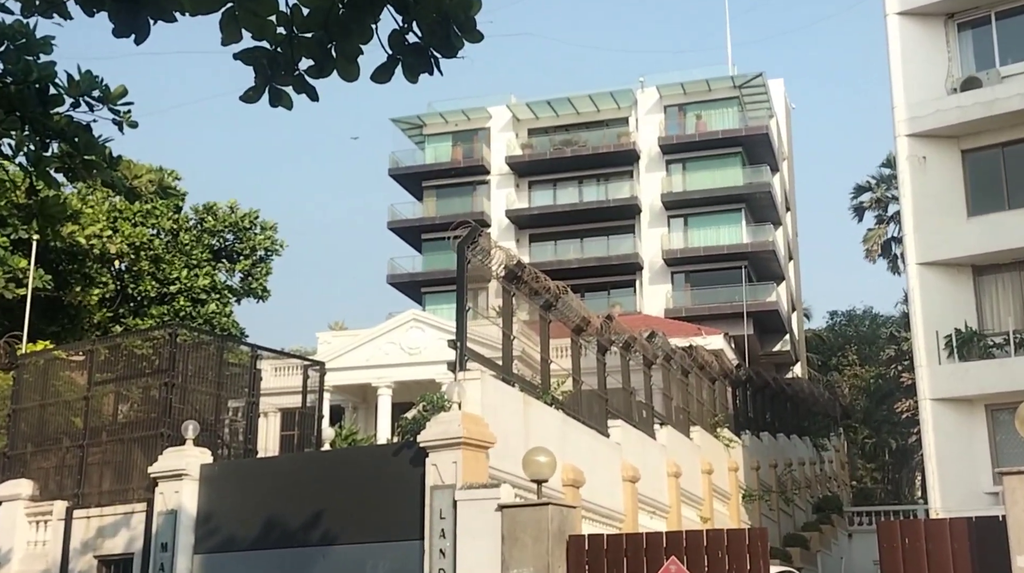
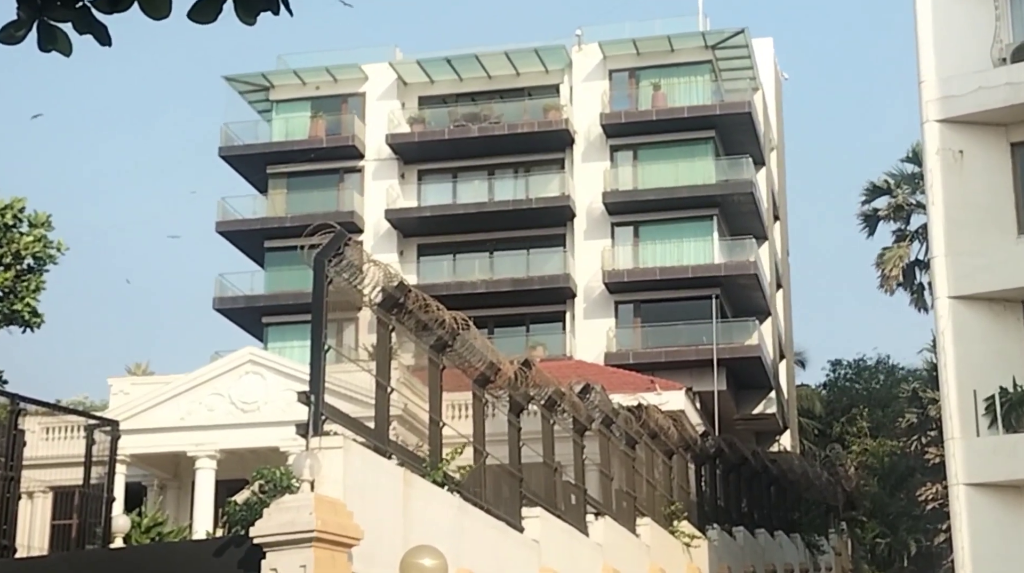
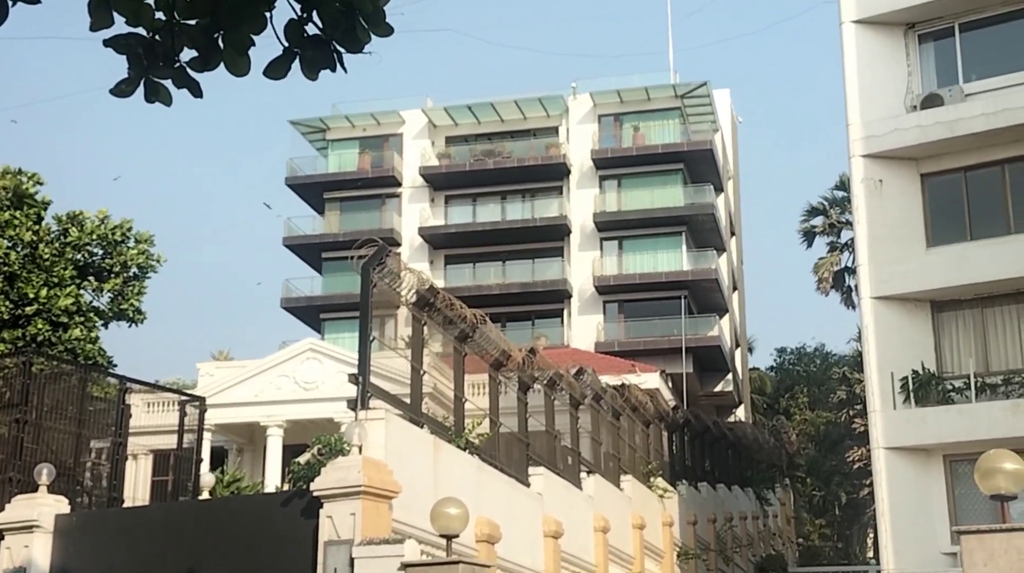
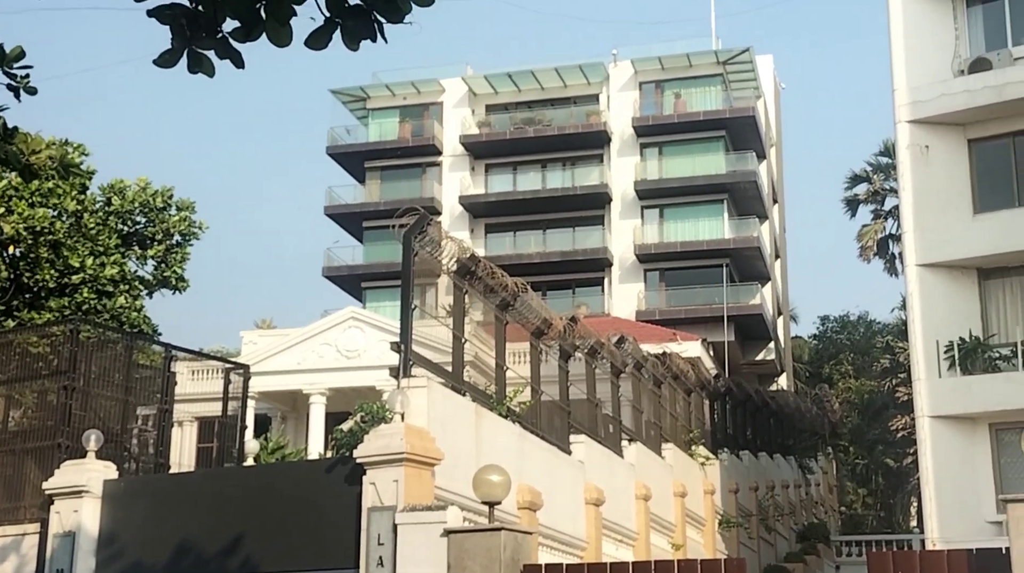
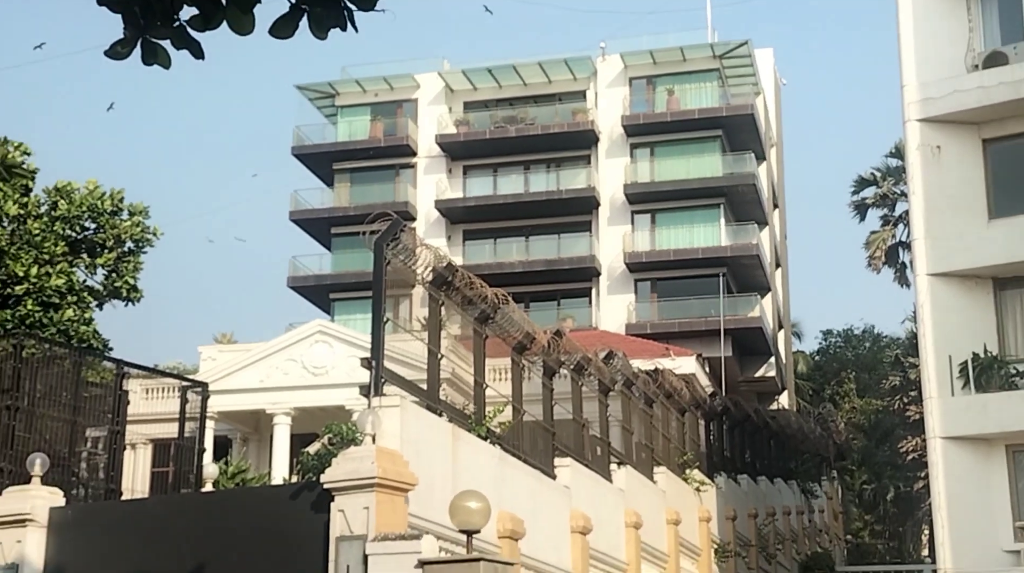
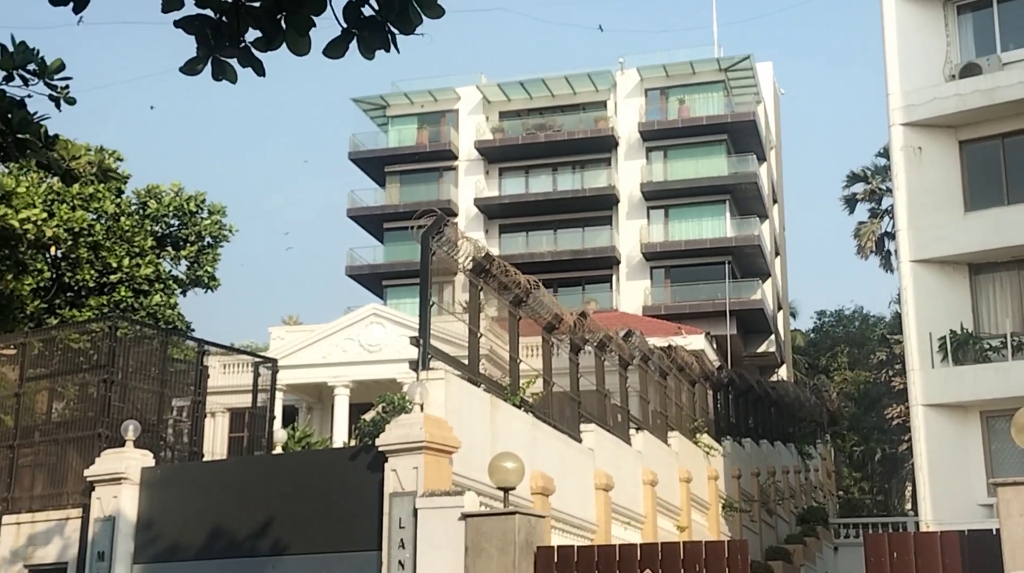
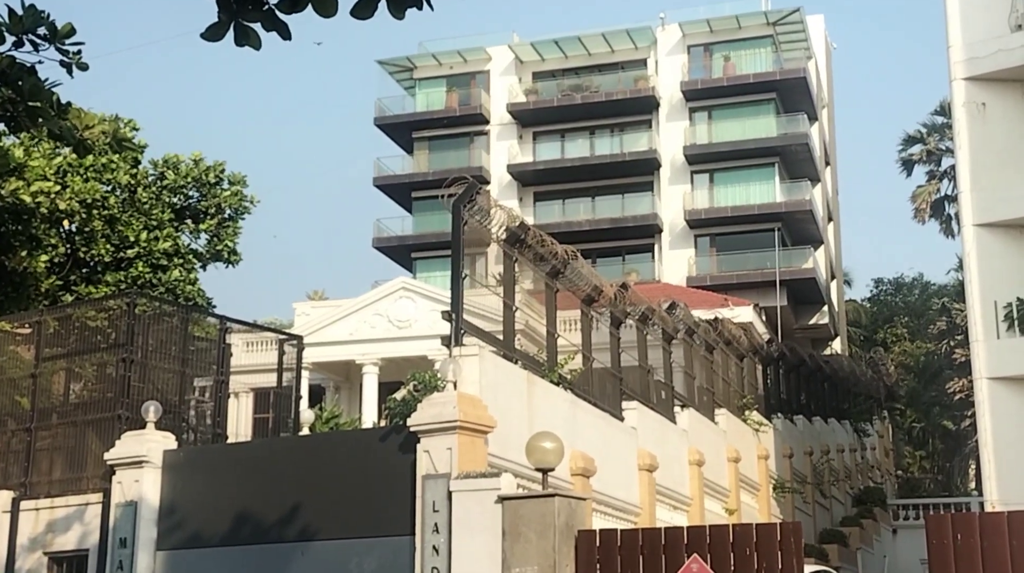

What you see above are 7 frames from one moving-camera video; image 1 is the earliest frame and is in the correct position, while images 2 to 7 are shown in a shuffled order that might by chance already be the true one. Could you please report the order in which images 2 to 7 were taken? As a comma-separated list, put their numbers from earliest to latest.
7, 4, 3, 2, 5, 6
